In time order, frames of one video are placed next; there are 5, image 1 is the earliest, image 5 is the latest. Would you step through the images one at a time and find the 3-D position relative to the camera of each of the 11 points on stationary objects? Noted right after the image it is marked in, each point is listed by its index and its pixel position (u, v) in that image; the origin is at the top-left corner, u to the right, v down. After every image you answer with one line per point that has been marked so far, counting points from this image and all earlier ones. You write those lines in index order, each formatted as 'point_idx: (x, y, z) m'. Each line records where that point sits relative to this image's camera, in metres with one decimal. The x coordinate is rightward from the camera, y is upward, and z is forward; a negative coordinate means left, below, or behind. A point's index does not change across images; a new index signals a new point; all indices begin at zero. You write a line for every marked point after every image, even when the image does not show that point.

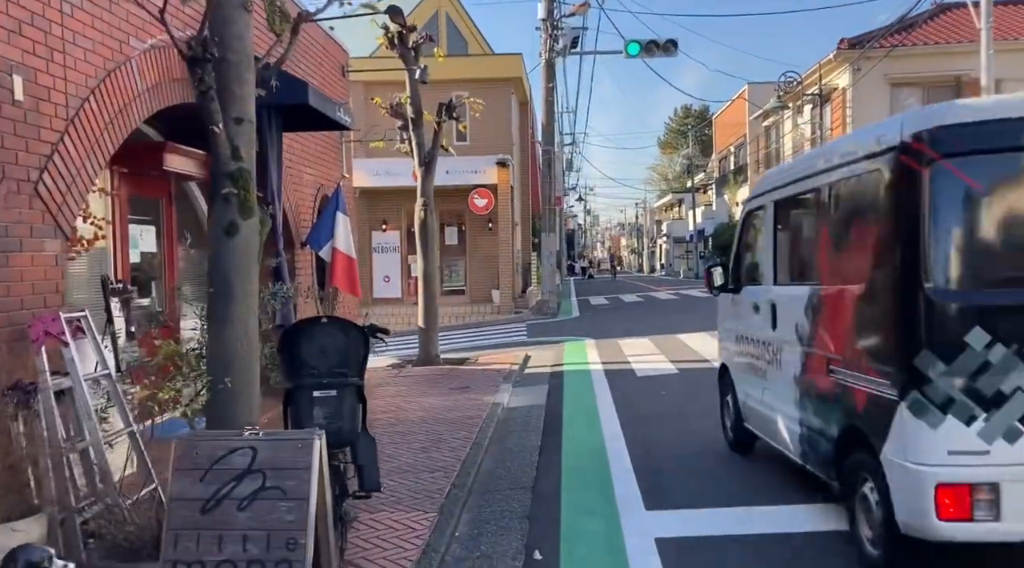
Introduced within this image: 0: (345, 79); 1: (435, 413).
0: (-2.5, +3.1, +14.3) m
1: (-0.8, -1.4, +10.3) m
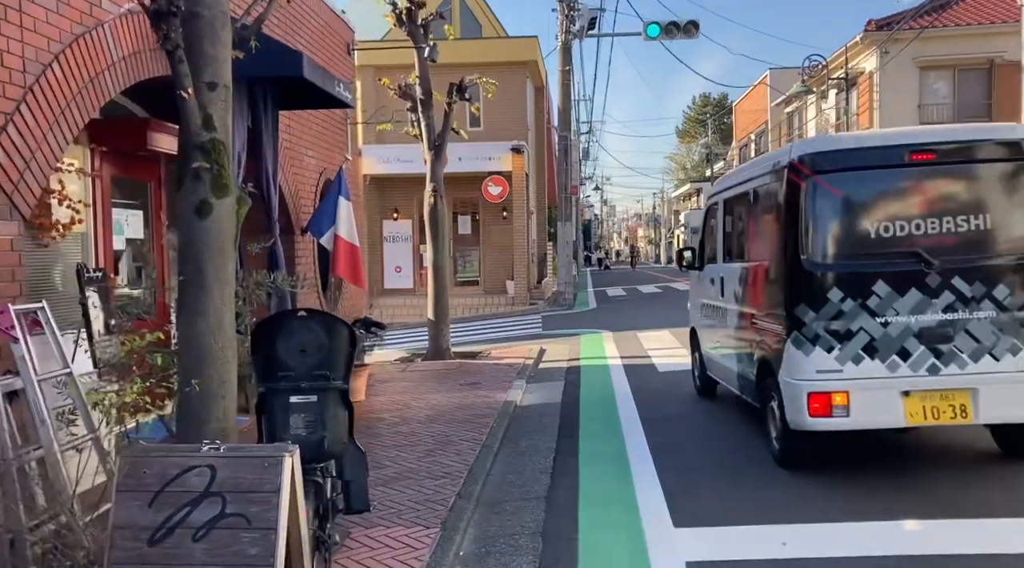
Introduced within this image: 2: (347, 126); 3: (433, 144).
0: (-2.3, +3.2, +13.7) m
1: (-0.7, -1.3, +9.6) m
2: (-2.3, +2.2, +13.2) m
3: (-1.2, +2.1, +14.4) m
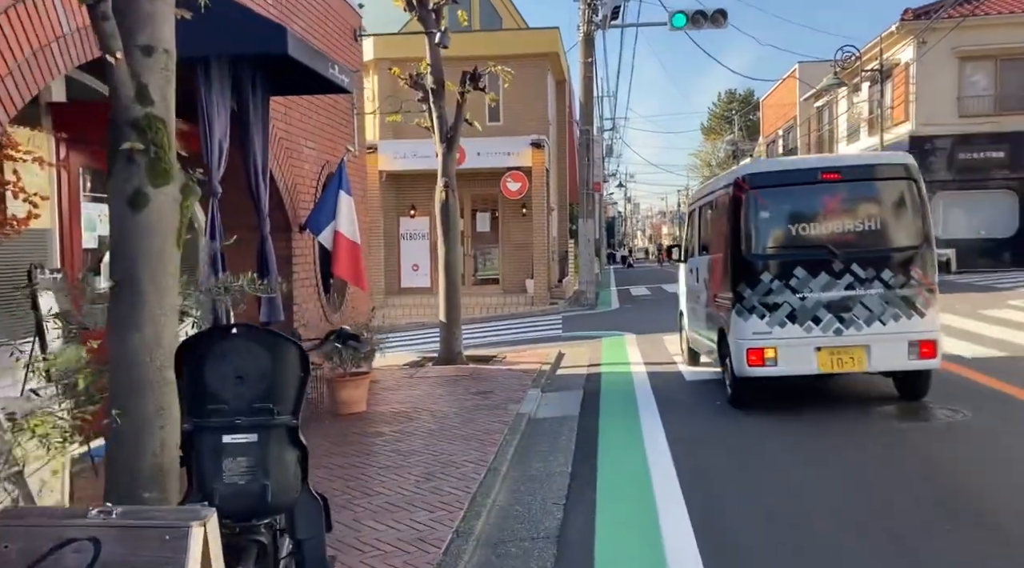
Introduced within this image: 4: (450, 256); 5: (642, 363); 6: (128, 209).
0: (-2.1, +3.2, +12.8) m
1: (-0.6, -1.3, +8.8) m
2: (-2.1, +2.2, +12.4) m
3: (-1.0, +2.1, +13.5) m
4: (-0.9, +0.4, +13.5) m
5: (+1.7, -1.0, +12.7) m
6: (-1.6, +0.3, +4.0) m
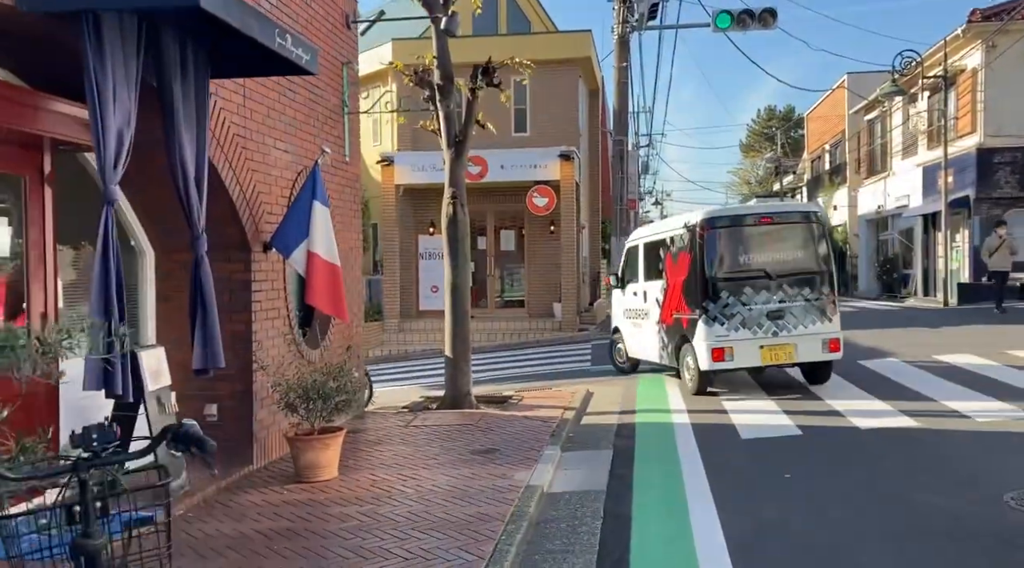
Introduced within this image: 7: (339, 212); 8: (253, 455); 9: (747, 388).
0: (-1.9, +2.9, +11.0) m
1: (-0.5, -1.6, +6.8) m
2: (-1.9, +1.9, +10.6) m
3: (-0.7, +1.8, +11.6) m
4: (-0.6, 0.0, +11.5) m
5: (+1.9, -1.4, +10.7) m
6: (-1.7, +0.2, +2.0) m
7: (-1.9, +0.8, +10.3) m
8: (-2.2, -1.4, +8.0) m
9: (+3.0, -1.3, +12.3) m
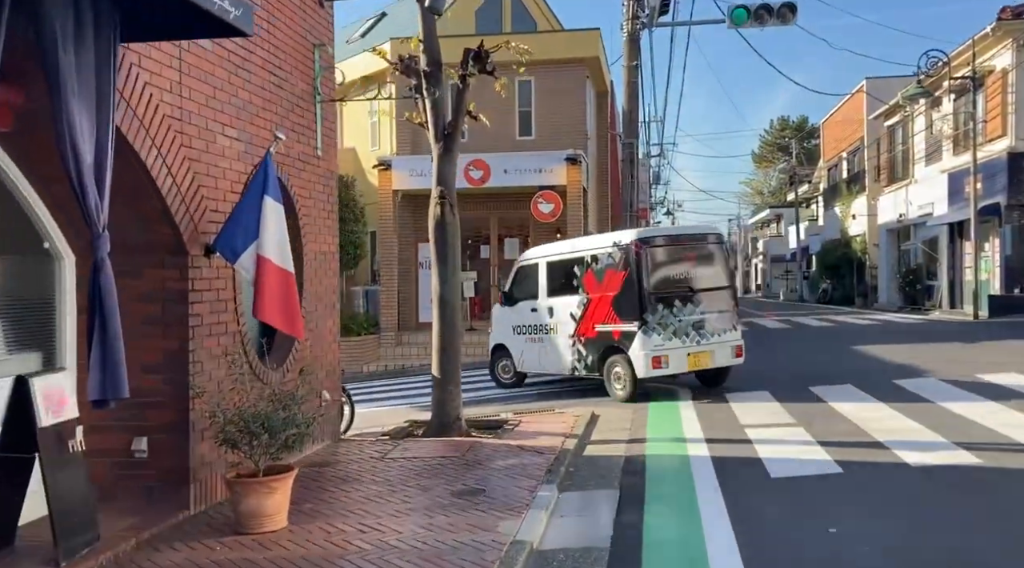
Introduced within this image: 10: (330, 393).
0: (-1.9, +2.8, +9.8) m
1: (-0.6, -1.6, +5.5) m
2: (-1.9, +1.8, +9.3) m
3: (-0.8, +1.6, +10.3) m
4: (-0.7, -0.1, +10.3) m
5: (+1.9, -1.5, +9.3) m
6: (-1.9, +0.2, +0.8) m
7: (-2.0, +0.7, +9.1) m
8: (-2.3, -1.5, +6.7) m
9: (+3.0, -1.4, +10.9) m
10: (-1.9, -1.1, +9.6) m
